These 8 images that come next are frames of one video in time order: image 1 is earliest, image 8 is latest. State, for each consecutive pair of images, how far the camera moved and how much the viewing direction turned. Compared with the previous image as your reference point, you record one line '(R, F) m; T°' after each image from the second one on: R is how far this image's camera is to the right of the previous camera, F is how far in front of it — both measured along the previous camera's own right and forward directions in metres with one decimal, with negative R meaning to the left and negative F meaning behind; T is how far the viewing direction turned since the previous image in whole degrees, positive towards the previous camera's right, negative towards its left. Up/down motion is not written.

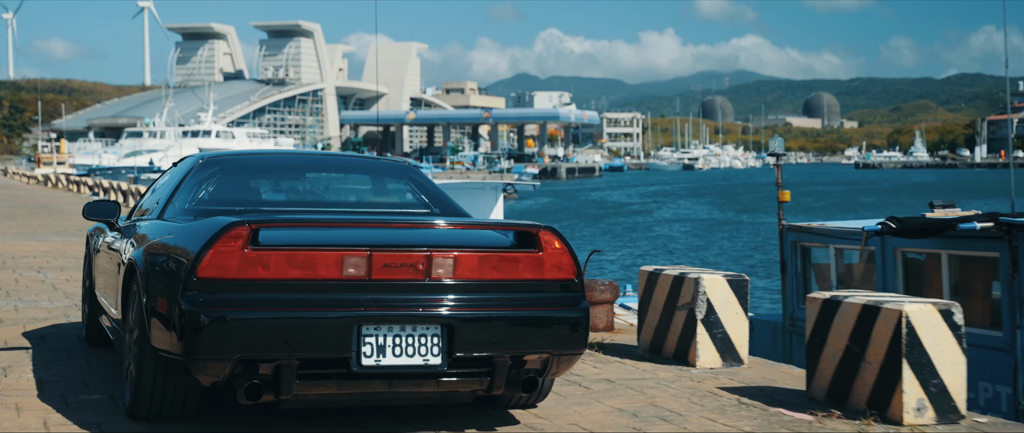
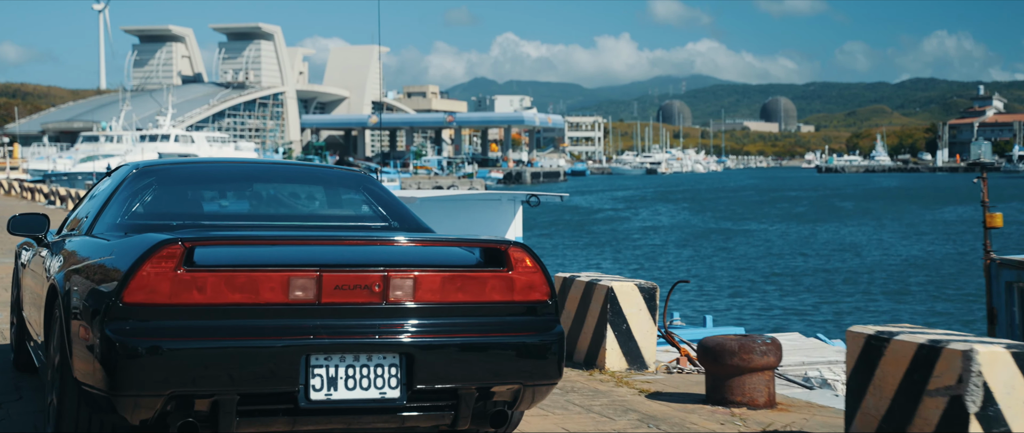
(0.0, +0.6) m; +2°
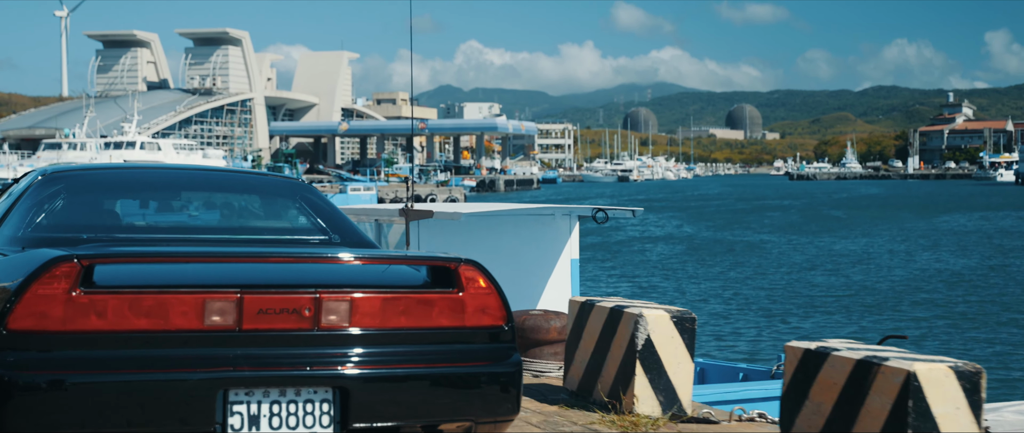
(+0.1, +0.7) m; +1°
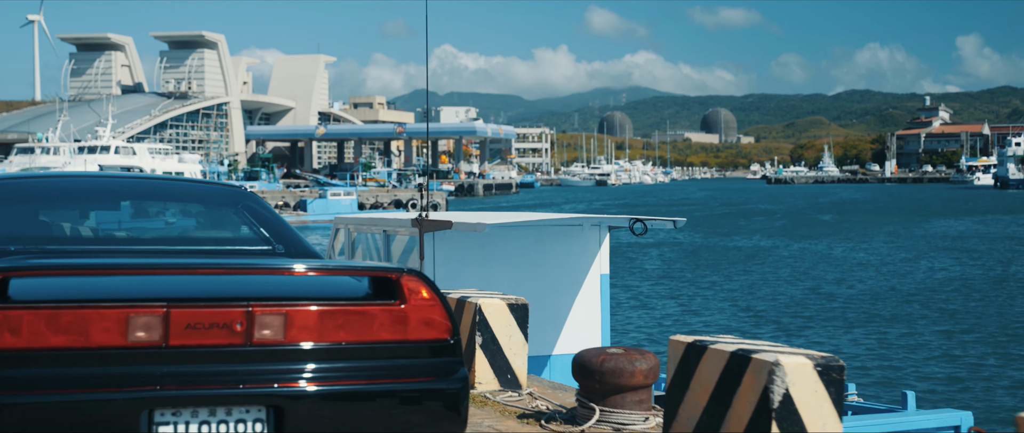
(-0.2, +0.5) m; +1°
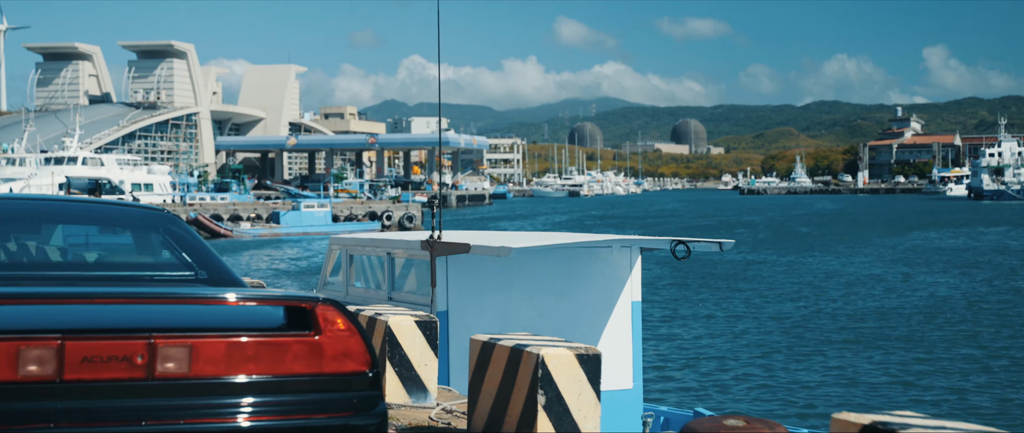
(-0.2, +0.7) m; +1°
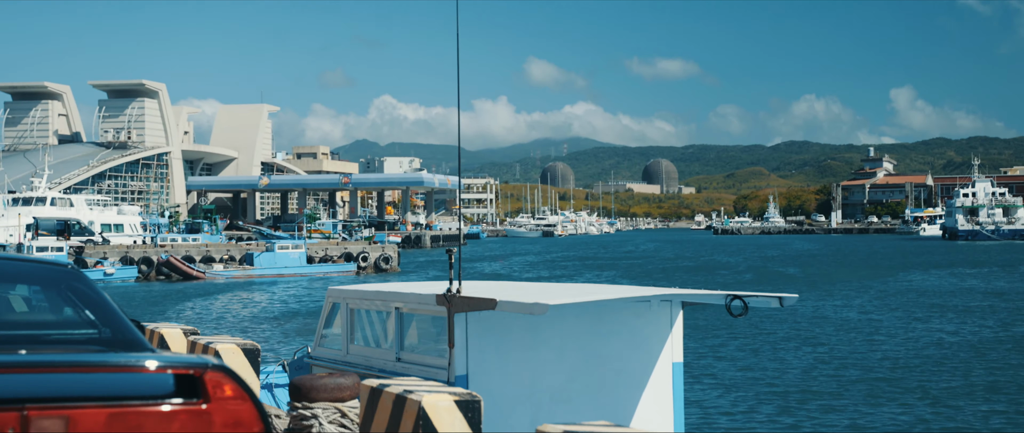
(-0.2, +0.6) m; +1°
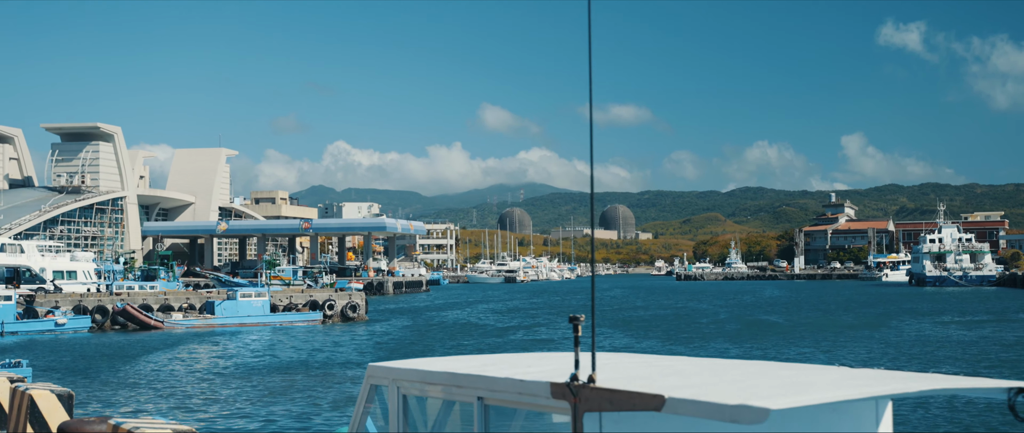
(-0.4, +1.4) m; +2°
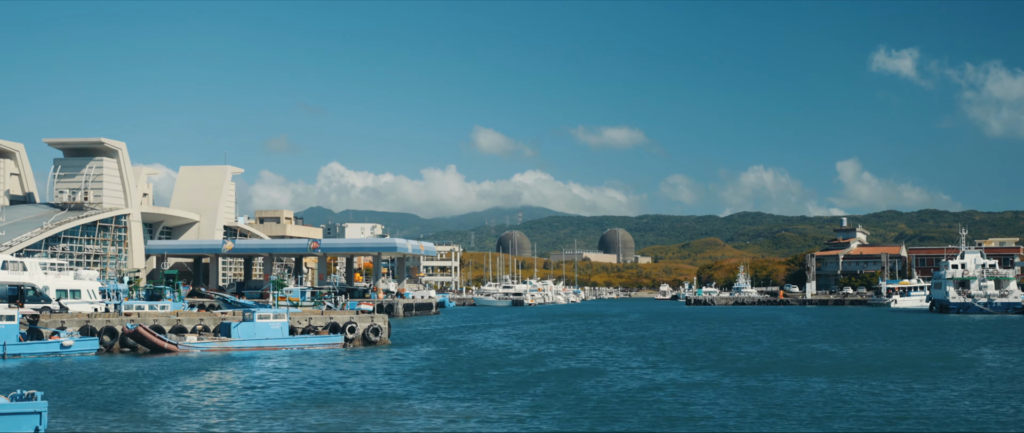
(-0.9, +1.9) m; 0°
